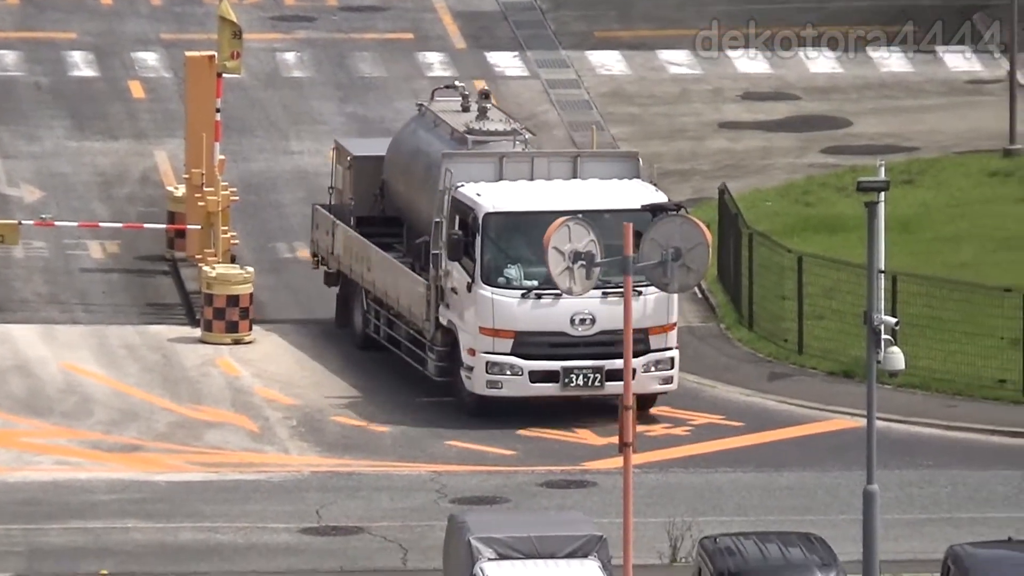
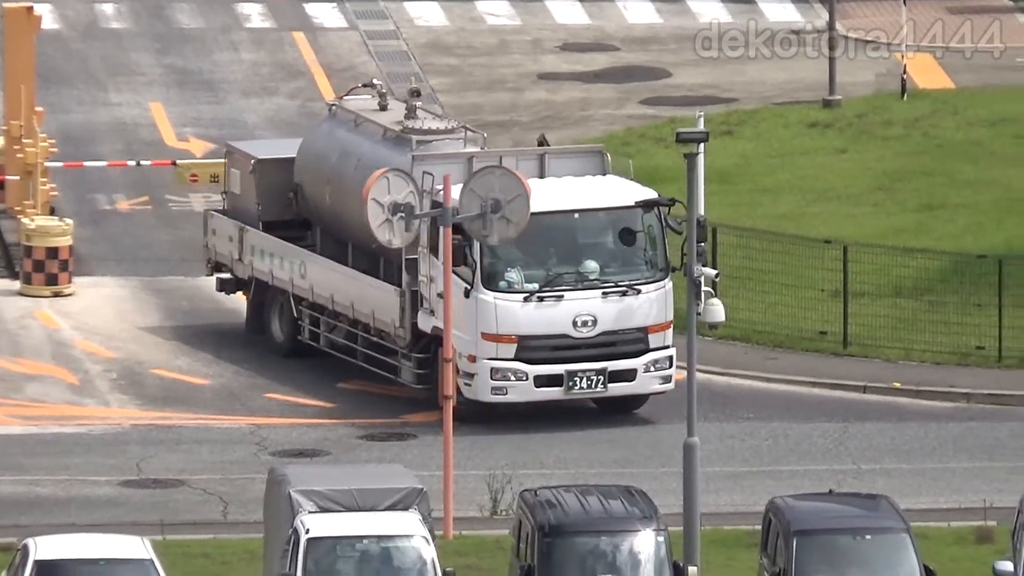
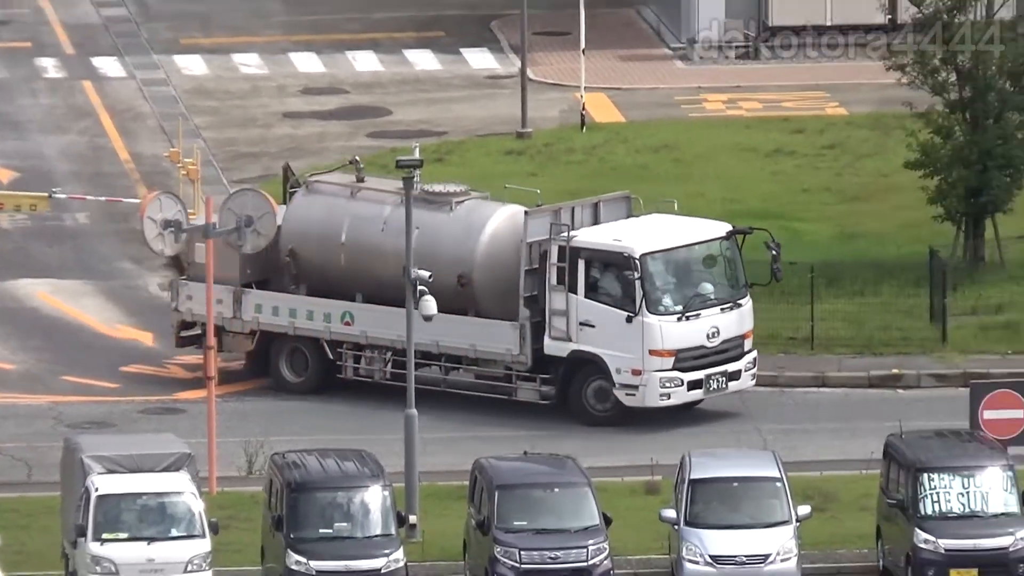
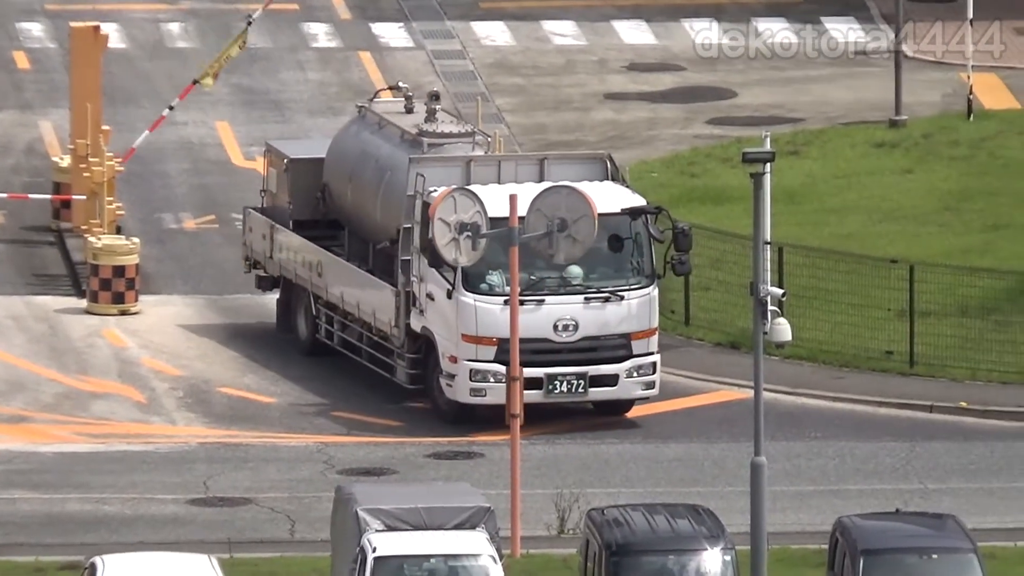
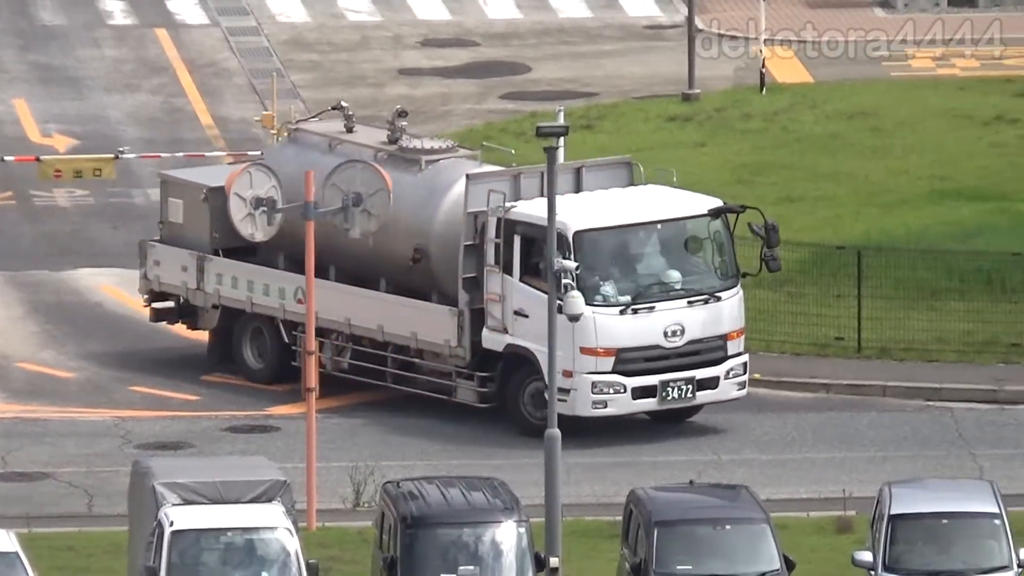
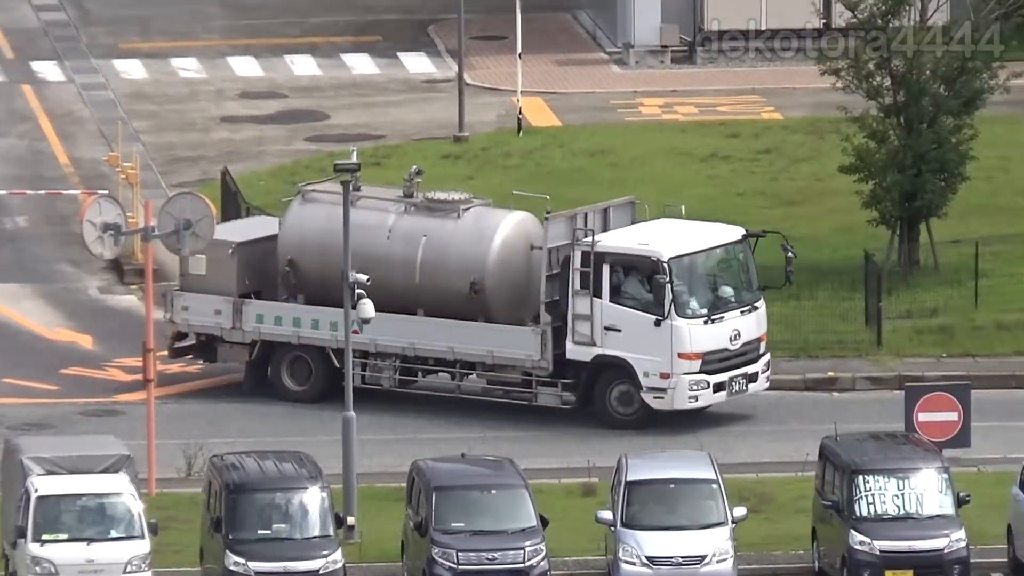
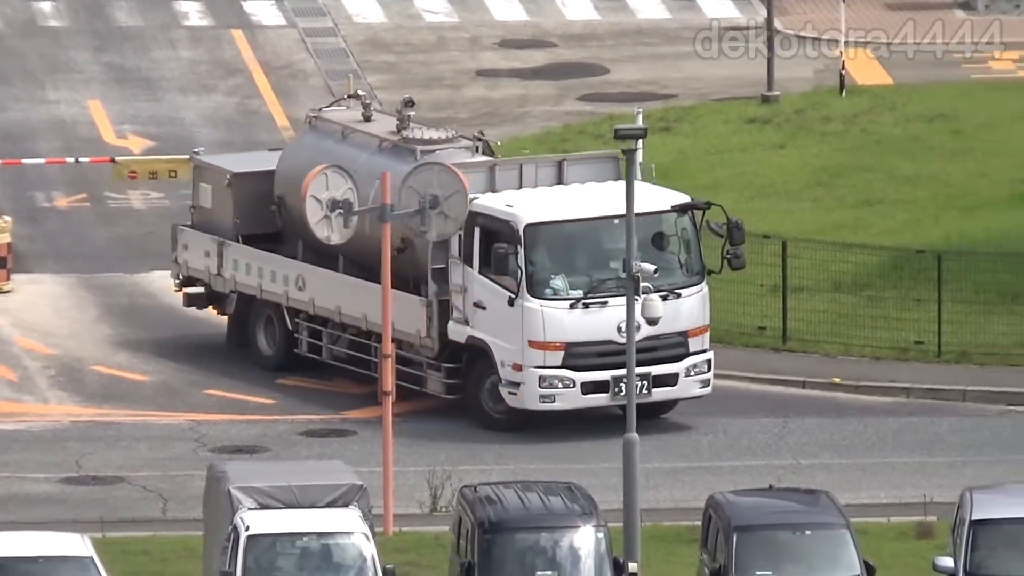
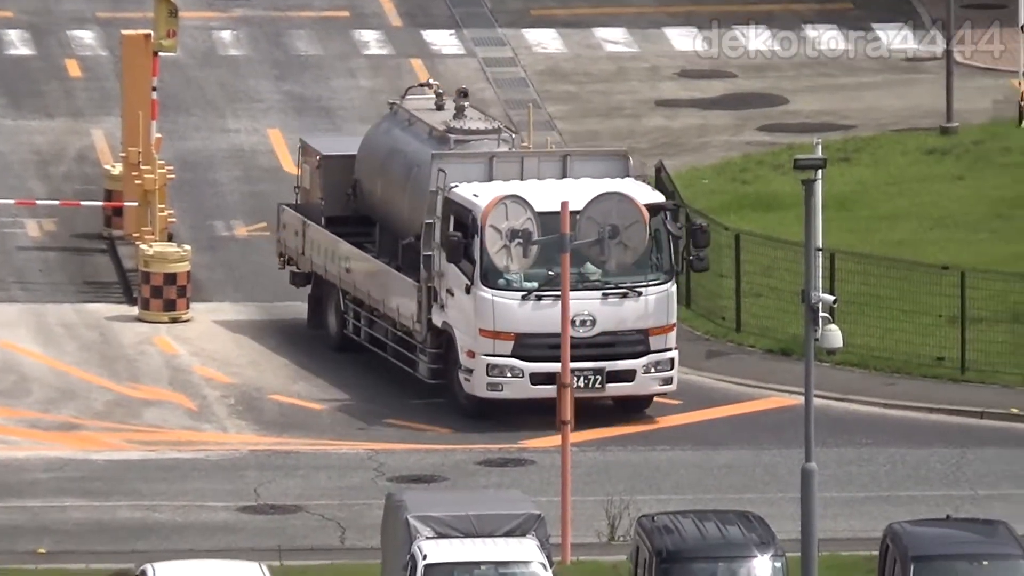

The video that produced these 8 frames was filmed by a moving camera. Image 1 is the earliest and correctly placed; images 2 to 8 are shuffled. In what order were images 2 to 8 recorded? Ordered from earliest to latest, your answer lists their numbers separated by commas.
8, 4, 2, 7, 5, 3, 6
